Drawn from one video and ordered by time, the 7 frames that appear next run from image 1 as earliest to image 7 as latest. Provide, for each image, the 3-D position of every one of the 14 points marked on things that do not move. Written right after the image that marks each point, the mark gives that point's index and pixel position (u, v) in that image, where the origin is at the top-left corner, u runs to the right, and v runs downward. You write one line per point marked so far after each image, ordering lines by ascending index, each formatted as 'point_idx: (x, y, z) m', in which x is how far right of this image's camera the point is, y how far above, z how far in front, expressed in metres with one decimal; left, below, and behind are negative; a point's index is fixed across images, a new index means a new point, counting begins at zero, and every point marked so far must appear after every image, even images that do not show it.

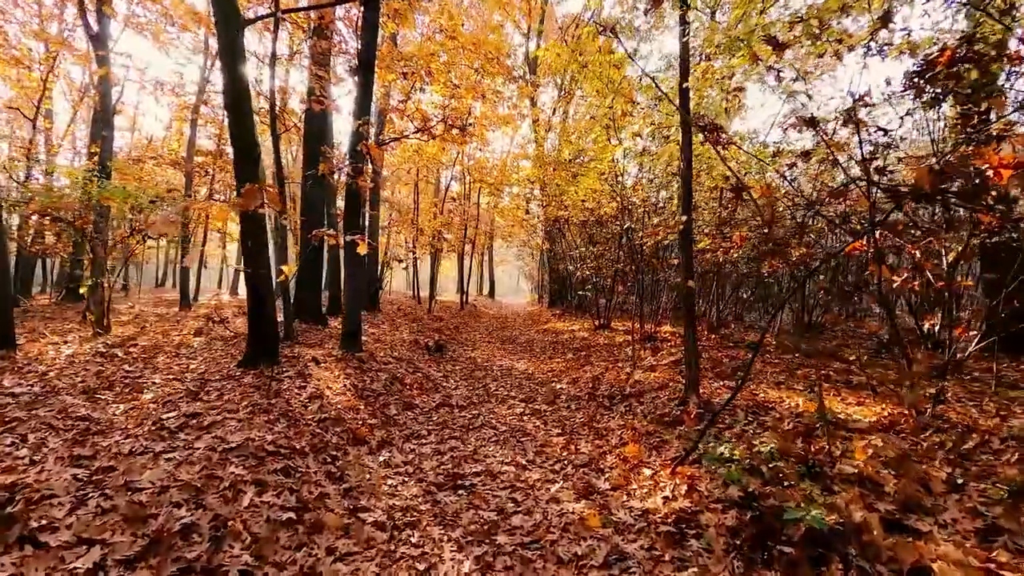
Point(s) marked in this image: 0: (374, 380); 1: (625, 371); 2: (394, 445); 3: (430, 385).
0: (-2.3, -1.5, +8.7) m
1: (+2.2, -1.6, +9.9) m
2: (-1.4, -1.9, +6.2) m
3: (-1.5, -1.8, +9.5) m
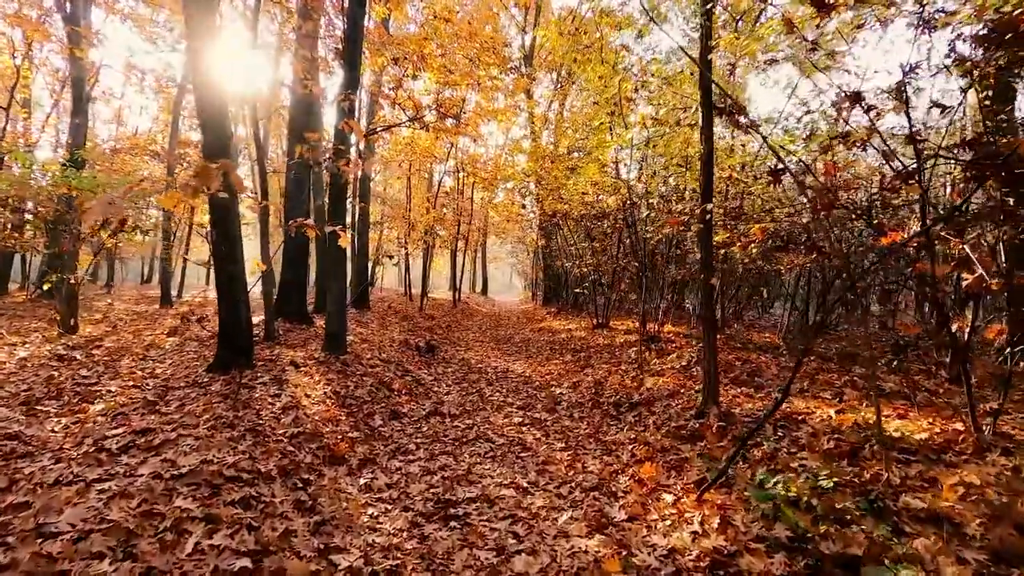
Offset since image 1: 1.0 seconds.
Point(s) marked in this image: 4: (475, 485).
0: (-2.4, -1.5, +7.9) m
1: (+2.1, -1.6, +9.2) m
2: (-1.4, -1.9, +5.5) m
3: (-1.6, -1.7, +8.8) m
4: (-0.4, -1.9, +5.1) m
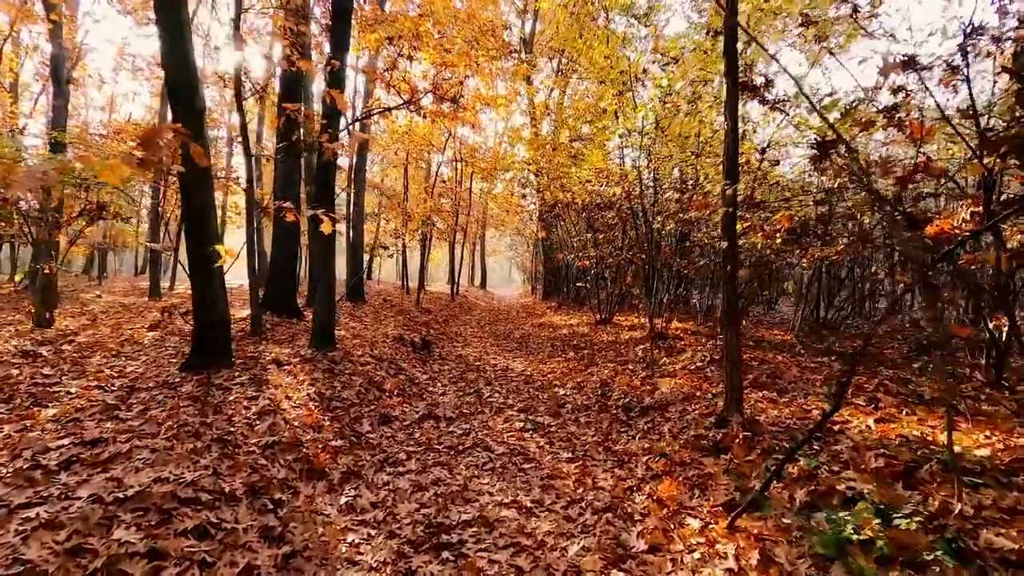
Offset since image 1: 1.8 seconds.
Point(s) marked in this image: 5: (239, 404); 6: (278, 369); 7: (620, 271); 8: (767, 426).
0: (-2.4, -1.4, +7.3) m
1: (+2.1, -1.5, +8.6) m
2: (-1.4, -1.8, +4.9) m
3: (-1.6, -1.6, +8.2) m
4: (-0.3, -1.9, +4.5) m
5: (-3.0, -1.3, +5.7) m
6: (-3.4, -1.2, +7.5) m
7: (+3.3, +0.5, +15.8) m
8: (+2.6, -1.4, +5.3) m
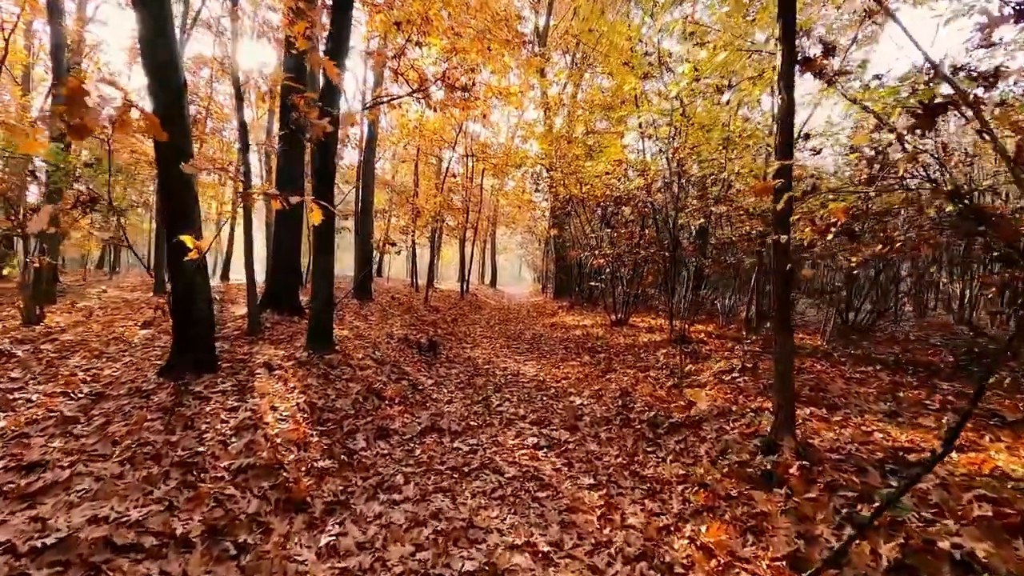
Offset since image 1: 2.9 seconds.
0: (-2.2, -1.4, +6.6) m
1: (+2.3, -1.5, +7.8) m
2: (-1.3, -1.8, +4.2) m
3: (-1.4, -1.6, +7.5) m
4: (-0.2, -1.9, +3.7) m
5: (-2.9, -1.3, +5.0) m
6: (-3.2, -1.1, +6.8) m
7: (+3.6, +0.5, +15.0) m
8: (+2.8, -1.5, +4.6) m
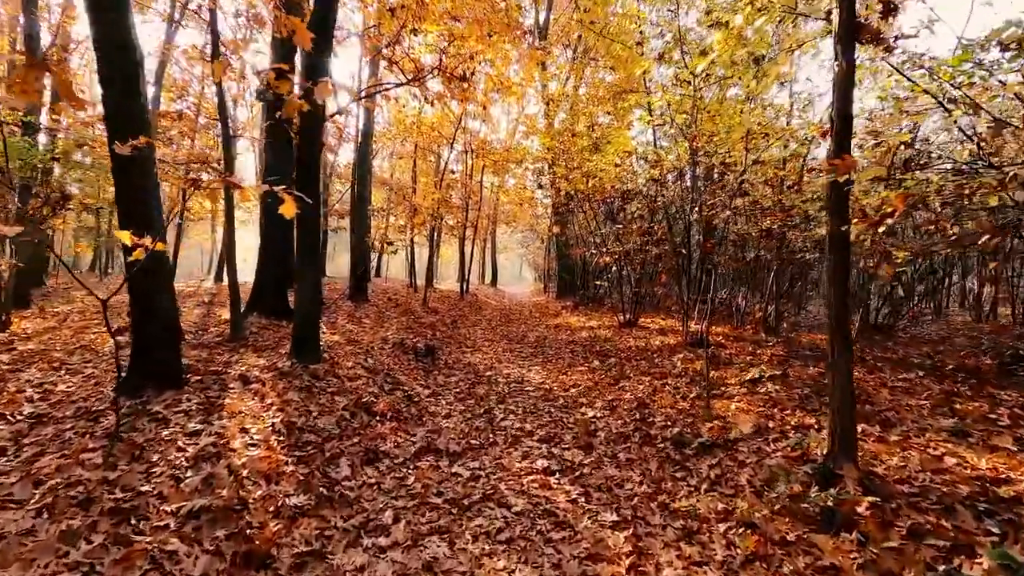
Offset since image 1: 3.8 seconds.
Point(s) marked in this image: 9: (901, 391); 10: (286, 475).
0: (-2.1, -1.4, +5.9) m
1: (+2.4, -1.5, +7.1) m
2: (-1.2, -1.8, +3.4) m
3: (-1.3, -1.6, +6.7) m
4: (-0.2, -1.9, +3.0) m
5: (-2.8, -1.3, +4.3) m
6: (-3.2, -1.2, +6.1) m
7: (+3.7, +0.5, +14.2) m
8: (+2.8, -1.5, +3.8) m
9: (+4.7, -1.3, +6.3) m
10: (-1.9, -1.5, +4.3) m
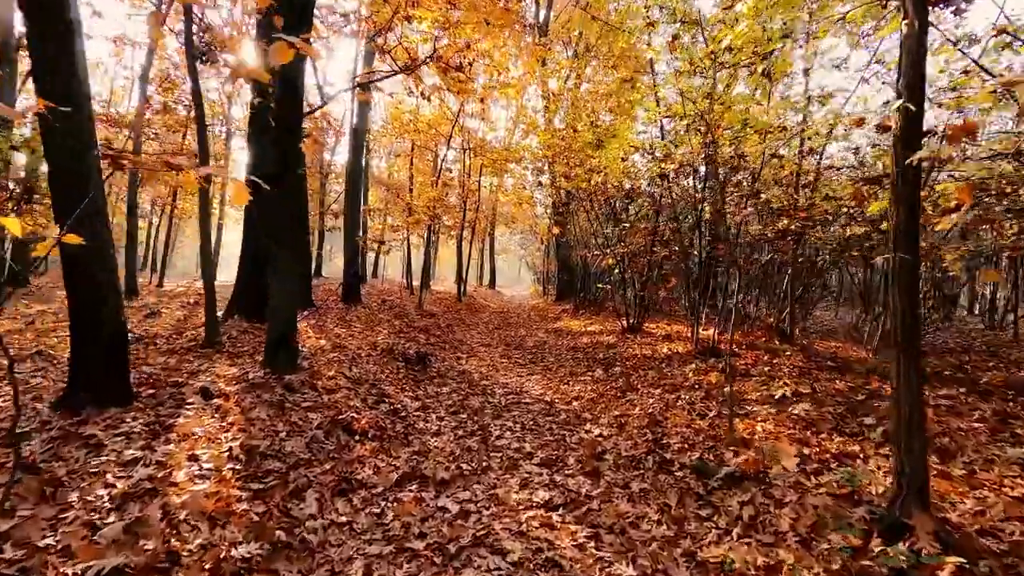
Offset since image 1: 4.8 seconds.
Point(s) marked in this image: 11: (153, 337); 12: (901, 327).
0: (-2.2, -1.4, +5.1) m
1: (+2.3, -1.5, +6.4) m
2: (-1.3, -1.8, +2.7) m
3: (-1.3, -1.7, +6.0) m
4: (-0.2, -1.9, +2.3) m
5: (-2.8, -1.3, +3.5) m
6: (-3.2, -1.2, +5.3) m
7: (+3.6, +0.4, +13.5) m
8: (+2.8, -1.5, +3.1) m
9: (+4.7, -1.3, +5.6) m
10: (-1.9, -1.6, +3.6) m
11: (-6.7, -0.9, +9.6) m
12: (+2.5, -0.3, +3.3) m
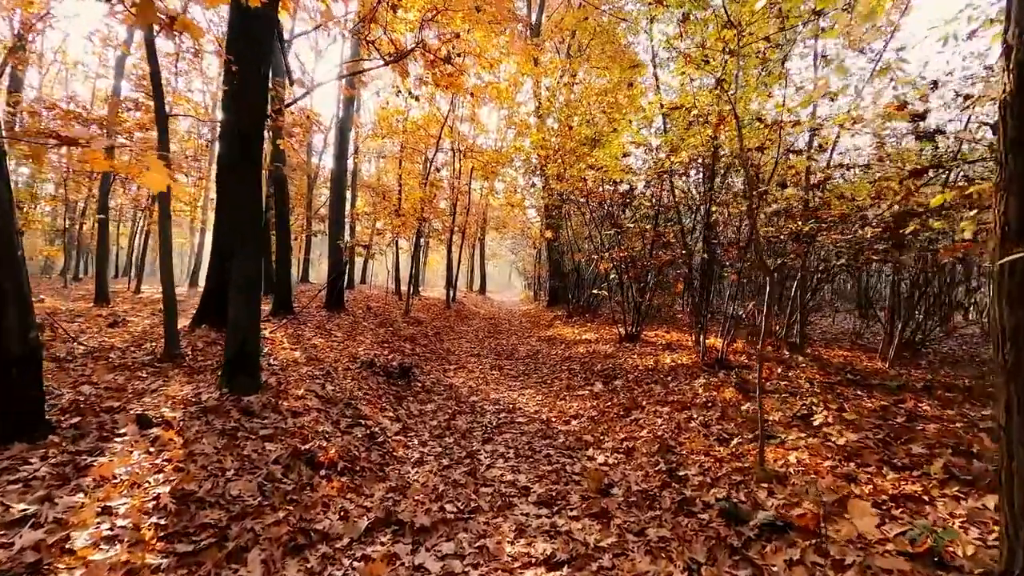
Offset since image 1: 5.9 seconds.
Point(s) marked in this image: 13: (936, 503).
0: (-2.2, -1.5, +4.3) m
1: (+2.3, -1.6, +5.6) m
2: (-1.3, -1.9, +1.9) m
3: (-1.4, -1.7, +5.1) m
4: (-0.2, -2.0, +1.5) m
5: (-2.9, -1.4, +2.7) m
6: (-3.2, -1.3, +4.5) m
7: (+3.4, +0.3, +12.8) m
8: (+2.8, -1.5, +2.3) m
9: (+4.6, -1.4, +4.9) m
10: (-2.0, -1.6, +2.7) m
11: (-6.8, -1.0, +8.7) m
12: (+2.4, -0.4, +2.5) m
13: (+3.0, -1.5, +3.7) m
